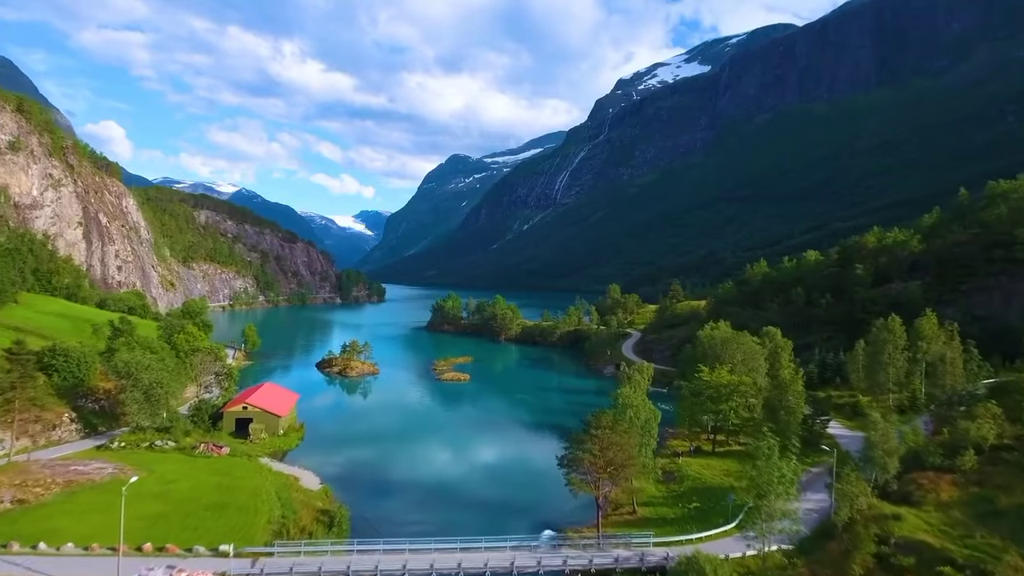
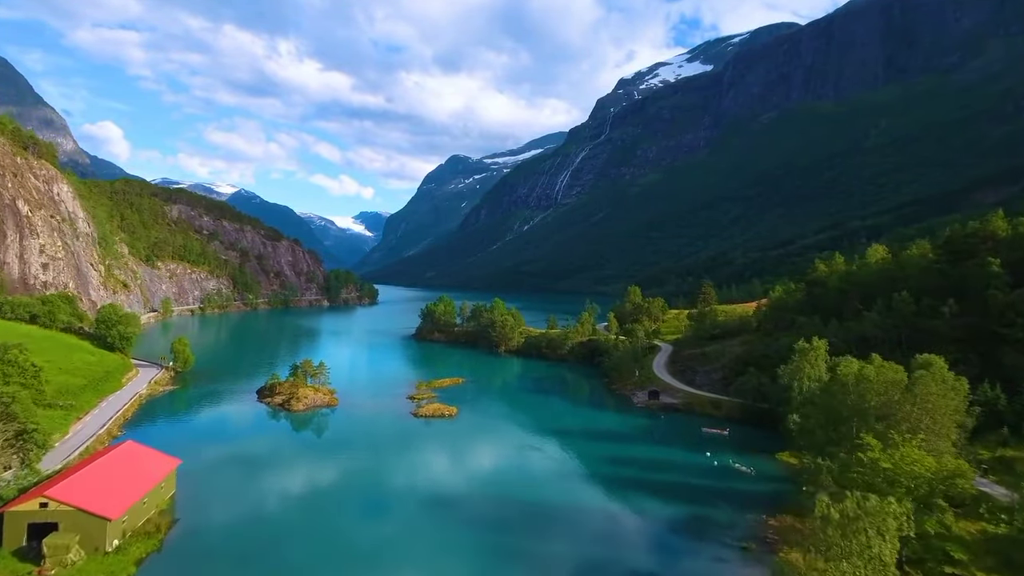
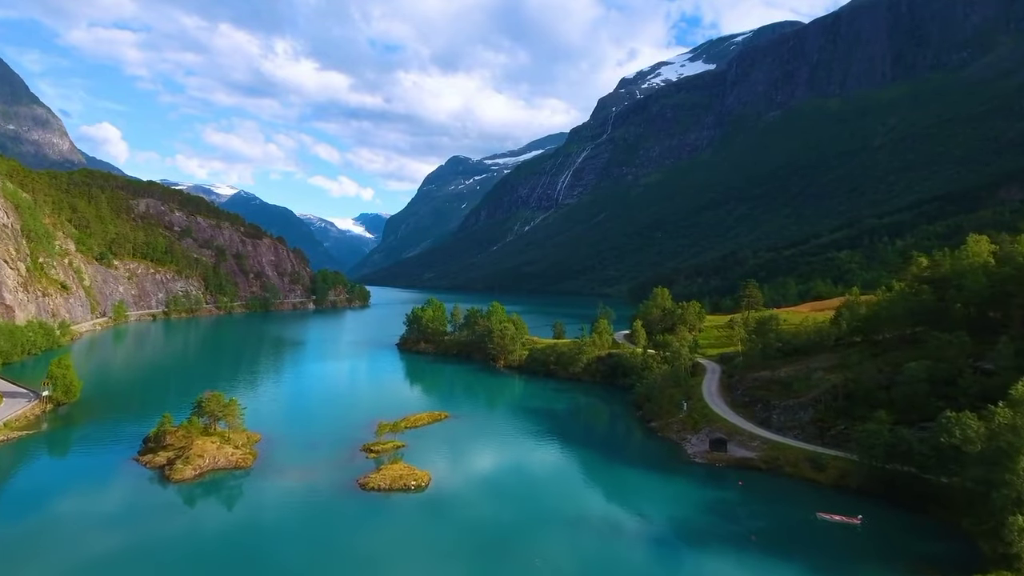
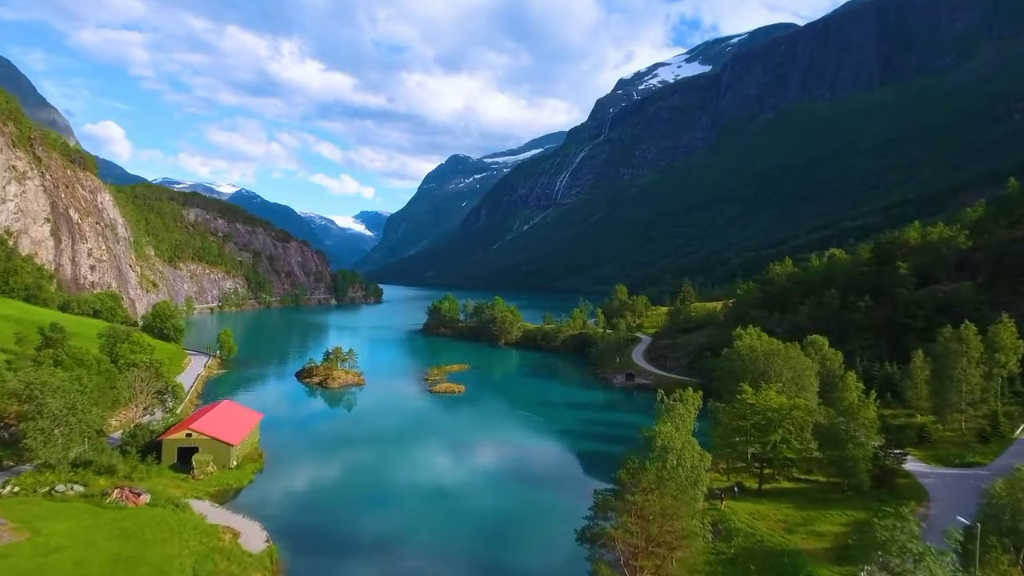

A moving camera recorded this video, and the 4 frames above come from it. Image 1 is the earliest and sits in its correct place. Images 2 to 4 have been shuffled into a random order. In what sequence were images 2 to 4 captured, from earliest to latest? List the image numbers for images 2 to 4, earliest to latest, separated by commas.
4, 2, 3
